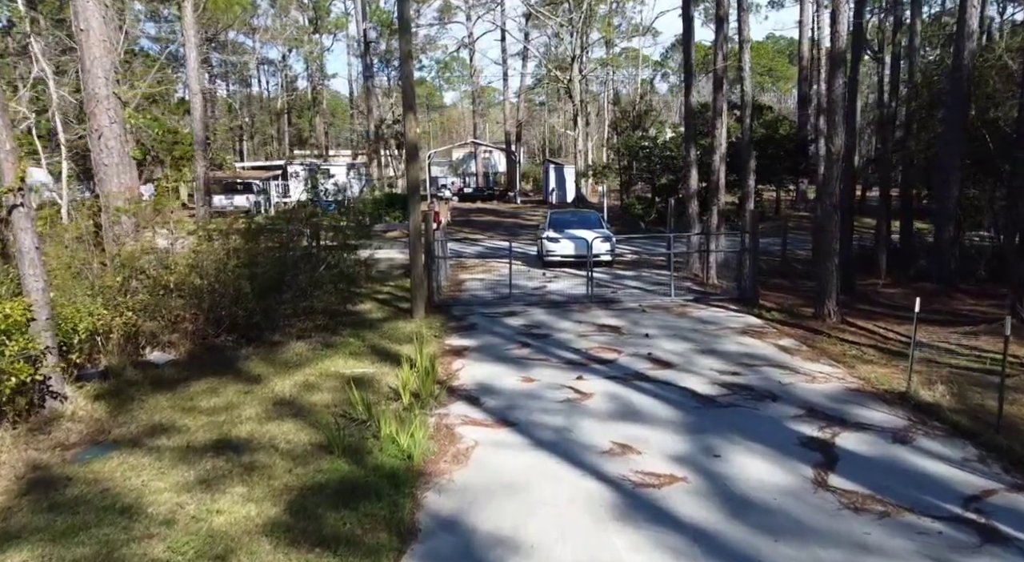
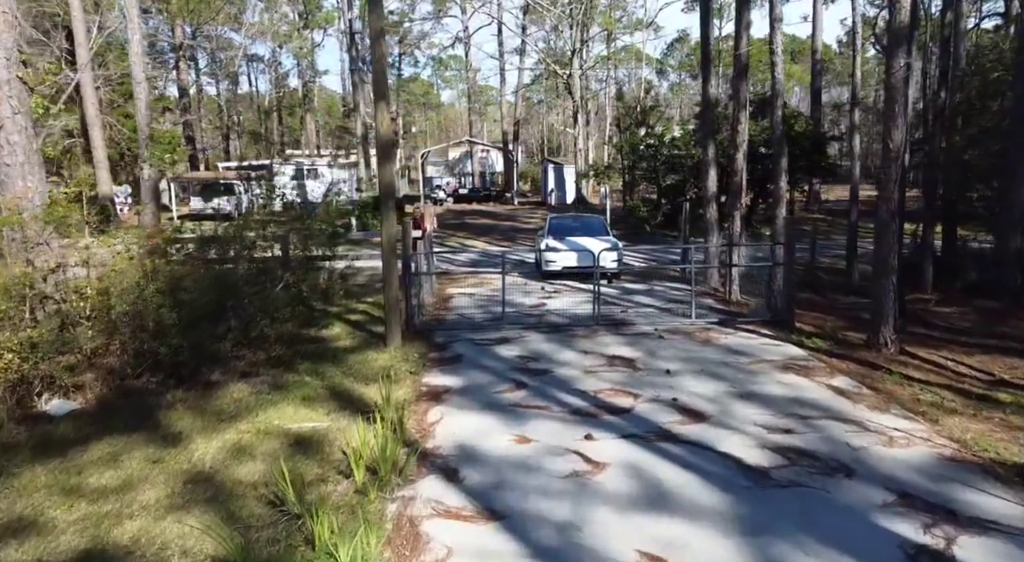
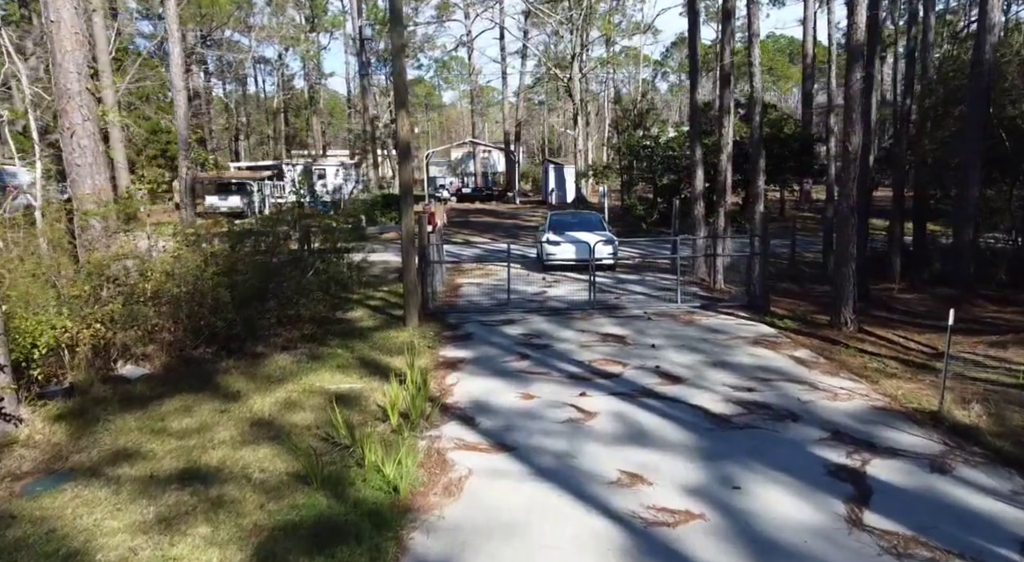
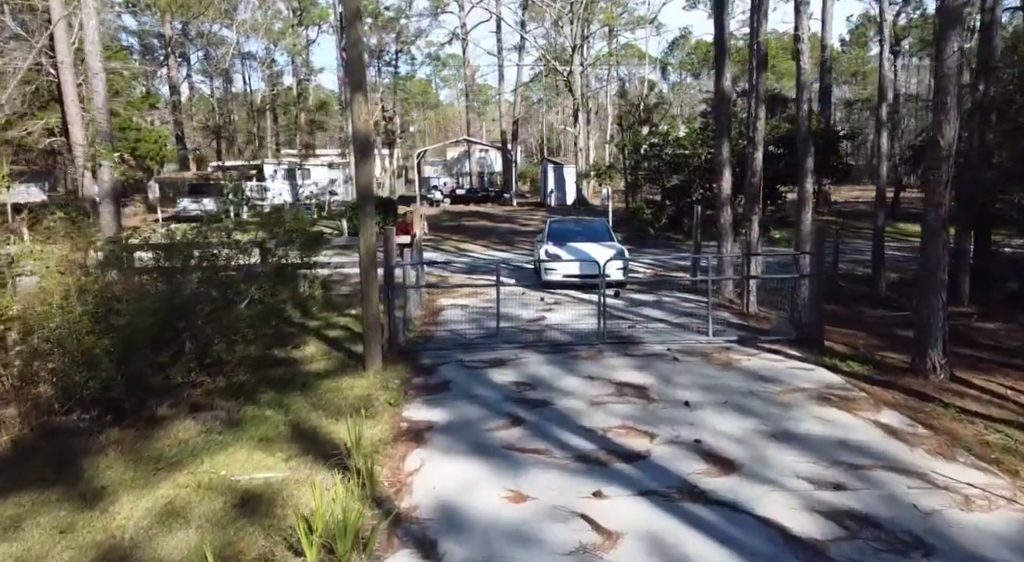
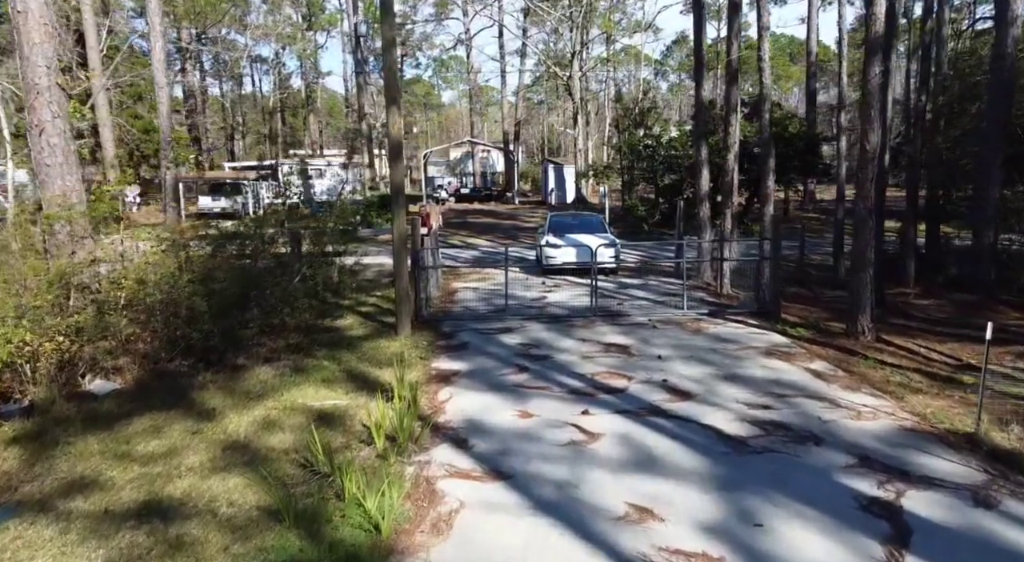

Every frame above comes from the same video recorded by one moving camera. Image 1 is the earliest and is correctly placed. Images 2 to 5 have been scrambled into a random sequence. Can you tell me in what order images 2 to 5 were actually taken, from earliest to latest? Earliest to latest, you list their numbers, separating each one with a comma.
3, 5, 2, 4
